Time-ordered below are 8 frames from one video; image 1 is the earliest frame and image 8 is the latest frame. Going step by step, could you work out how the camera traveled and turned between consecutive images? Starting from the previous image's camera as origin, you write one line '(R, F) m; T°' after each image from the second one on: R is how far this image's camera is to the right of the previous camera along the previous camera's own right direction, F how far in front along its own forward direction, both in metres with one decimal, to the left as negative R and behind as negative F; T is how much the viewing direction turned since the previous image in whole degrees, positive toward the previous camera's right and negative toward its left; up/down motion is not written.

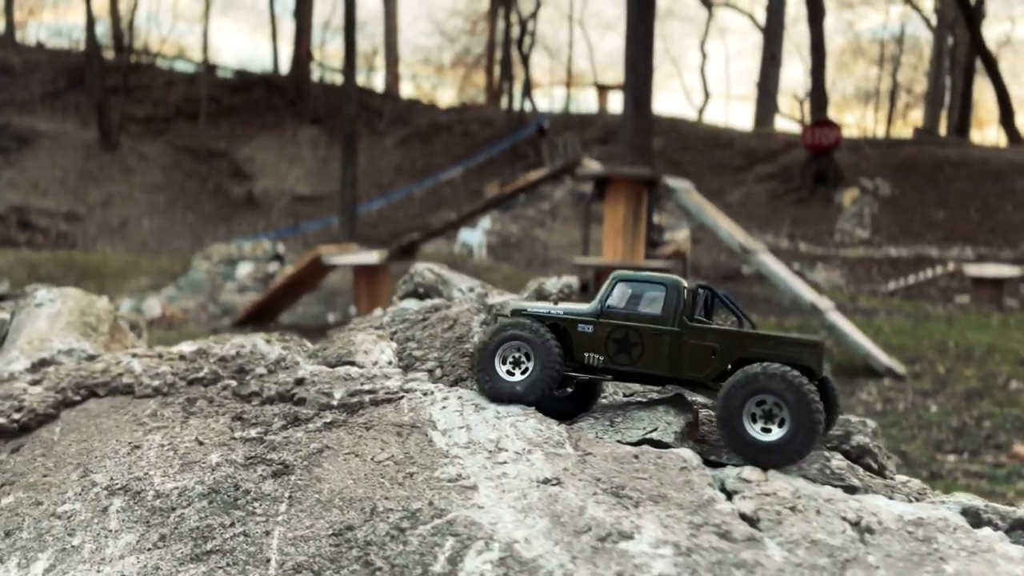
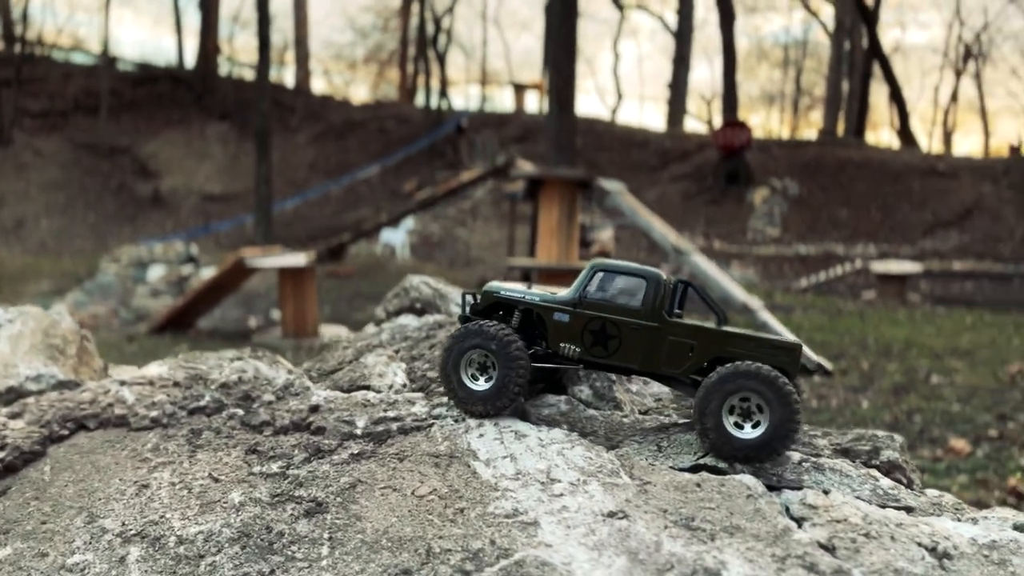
(-0.2, +0.1) m; +6°
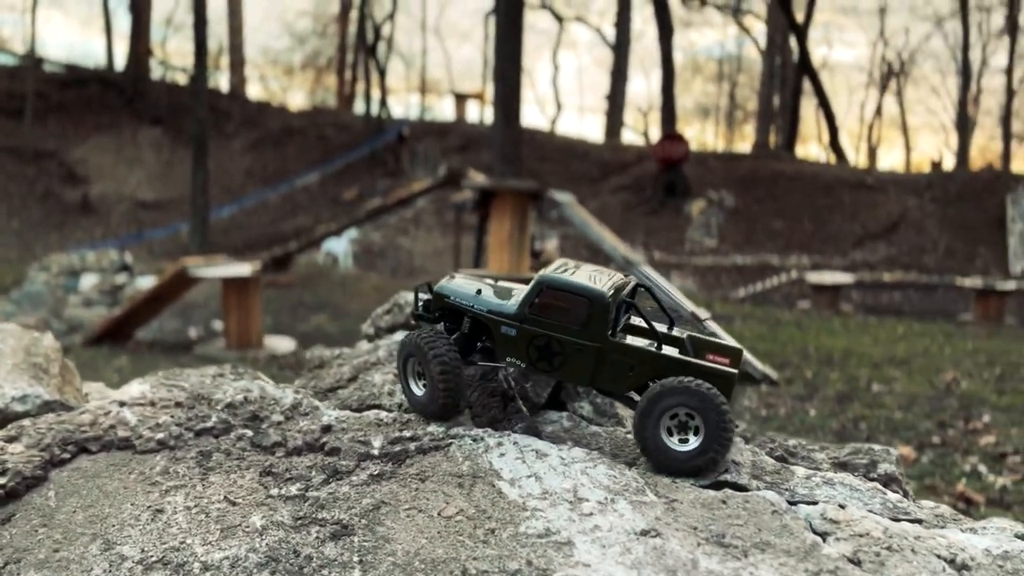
(-0.1, 0.0) m; +4°
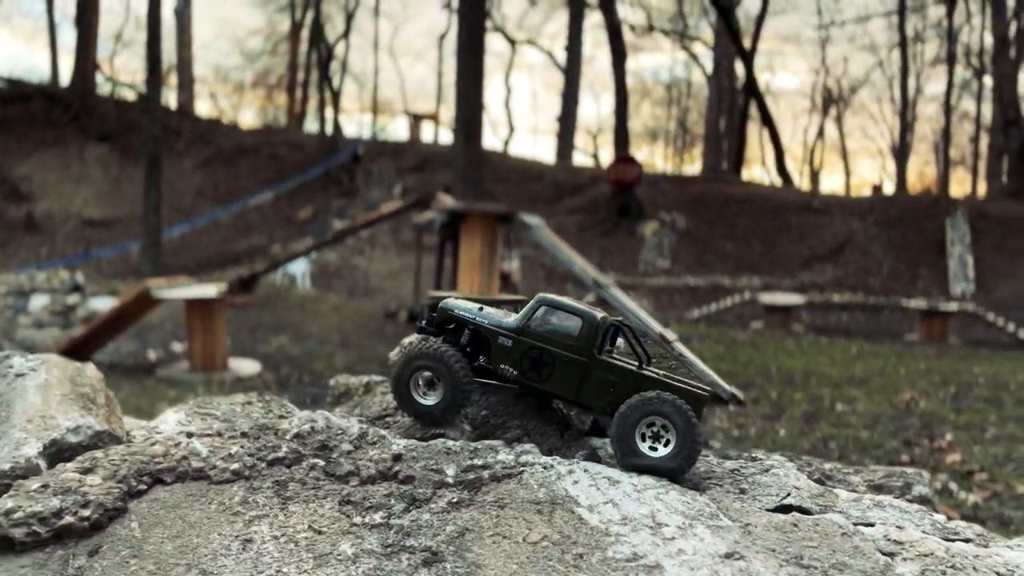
(-0.2, -0.1) m; +3°
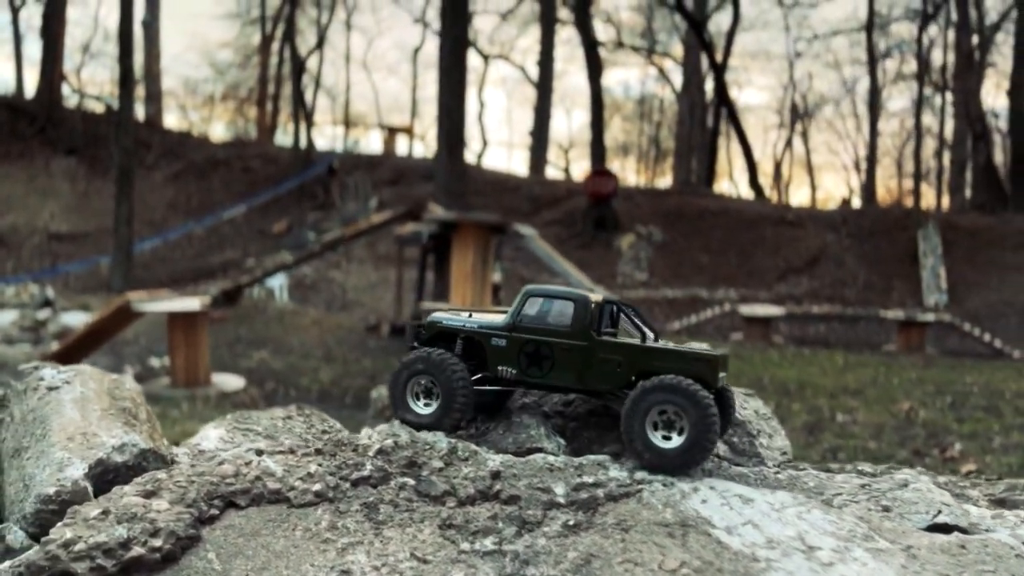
(-0.2, +0.2) m; +2°
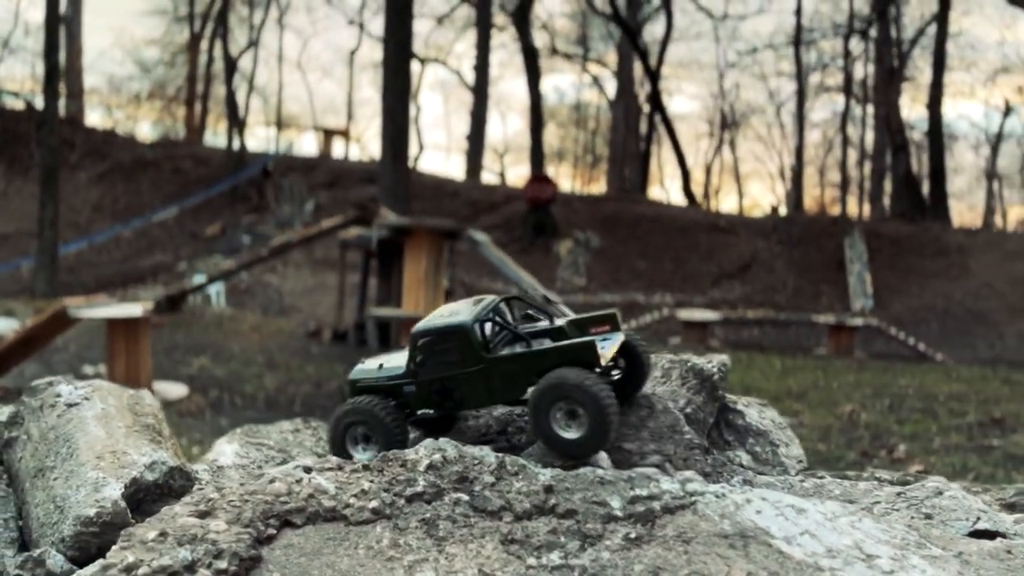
(-0.2, 0.0) m; +4°
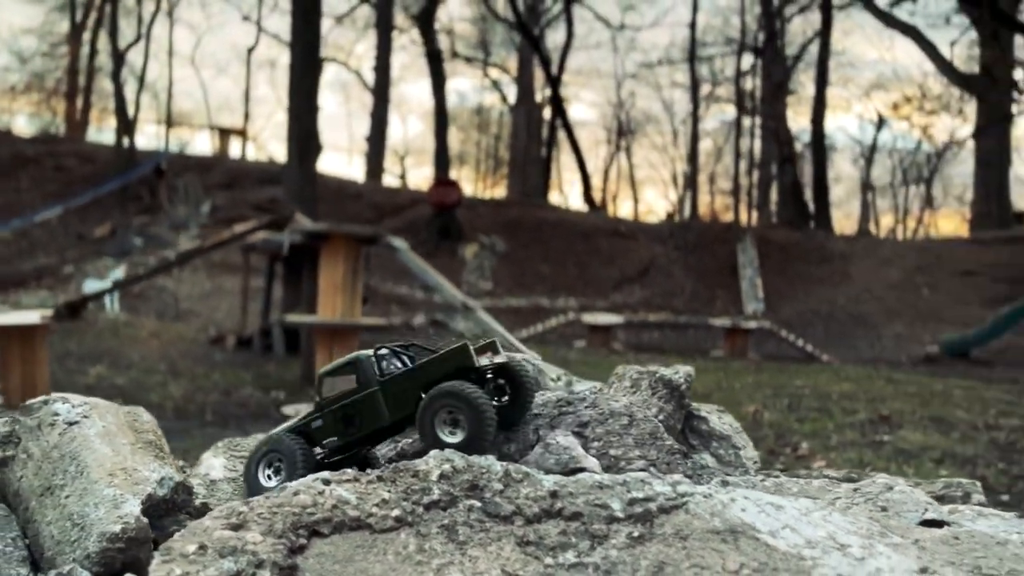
(-0.2, -0.1) m; +7°
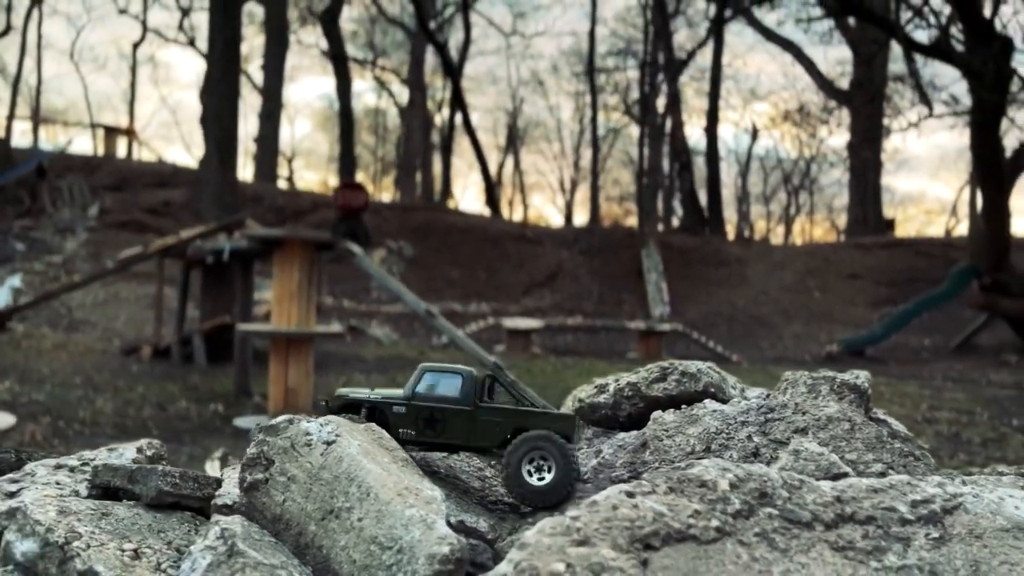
(-0.8, +0.1) m; +8°
